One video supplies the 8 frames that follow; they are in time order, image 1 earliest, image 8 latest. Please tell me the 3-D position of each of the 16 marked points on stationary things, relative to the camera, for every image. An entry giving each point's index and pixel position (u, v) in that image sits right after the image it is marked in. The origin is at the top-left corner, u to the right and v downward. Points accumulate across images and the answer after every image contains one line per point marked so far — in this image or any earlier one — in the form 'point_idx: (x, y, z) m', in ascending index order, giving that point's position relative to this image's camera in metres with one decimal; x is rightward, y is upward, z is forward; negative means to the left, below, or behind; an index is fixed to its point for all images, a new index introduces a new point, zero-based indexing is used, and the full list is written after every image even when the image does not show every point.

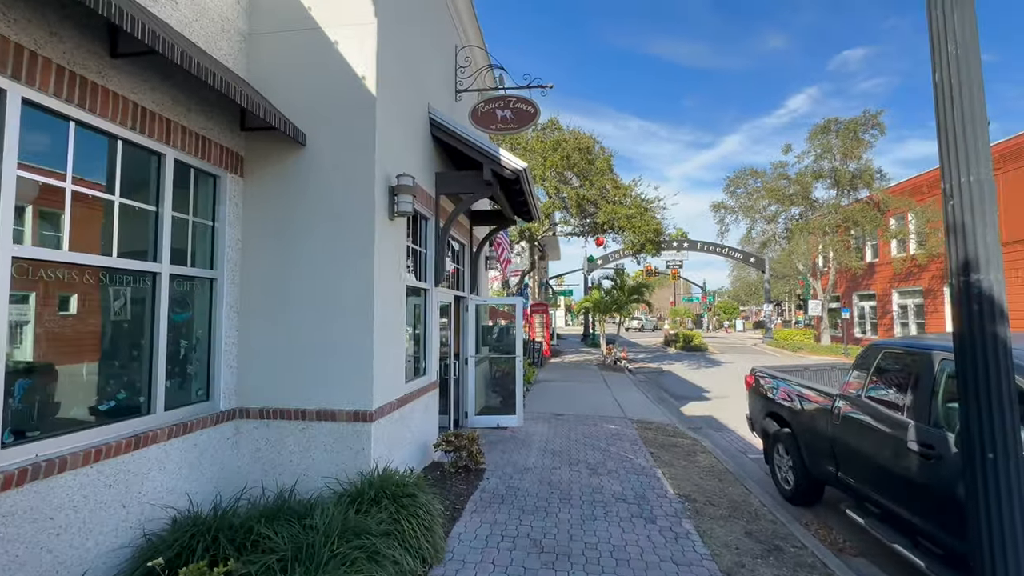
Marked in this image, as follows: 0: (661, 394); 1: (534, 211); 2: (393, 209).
0: (+4.2, -3.0, +13.4) m
1: (+0.4, +1.3, +8.1) m
2: (-1.2, +0.8, +4.7) m
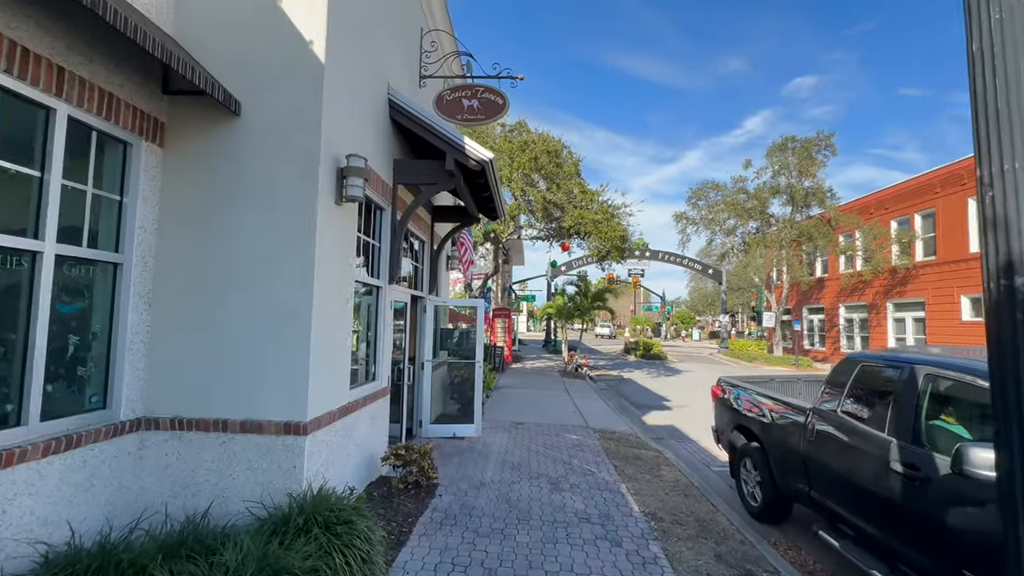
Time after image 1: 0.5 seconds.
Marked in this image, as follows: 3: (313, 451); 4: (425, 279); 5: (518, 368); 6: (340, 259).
0: (+3.1, -3.2, +13.2) m
1: (-0.2, +1.3, +7.7) m
2: (-1.5, +0.8, +4.2) m
3: (-1.6, -1.3, +3.8) m
4: (-1.5, +0.1, +8.1) m
5: (+0.2, -3.4, +19.8) m
6: (-1.6, +0.3, +4.3) m
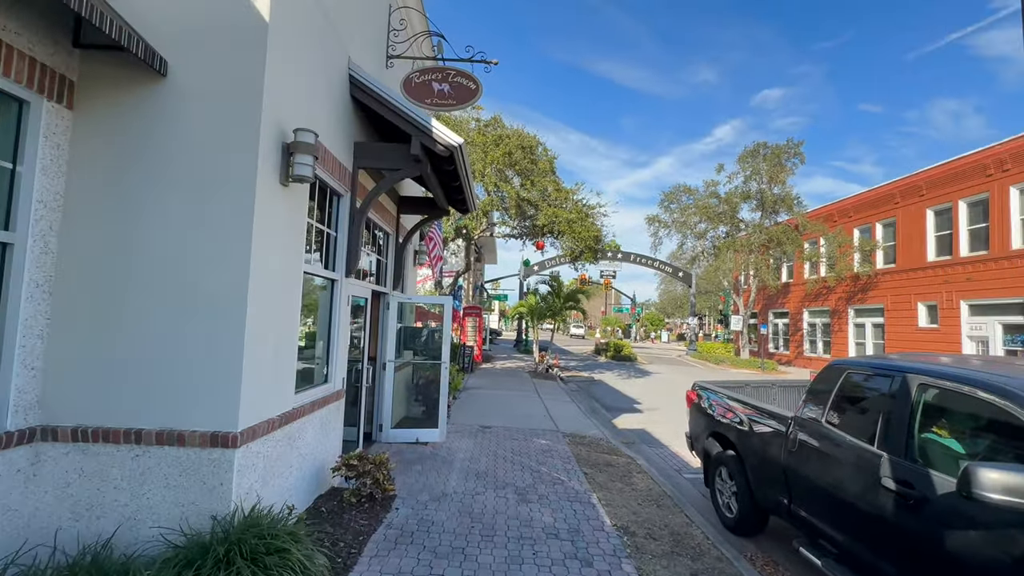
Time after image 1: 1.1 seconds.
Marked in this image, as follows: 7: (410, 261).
0: (+2.2, -3.2, +12.9) m
1: (-0.6, +1.3, +7.3) m
2: (-1.8, +0.9, +3.7) m
3: (-1.9, -1.3, +3.3) m
4: (-2.0, +0.2, +7.6) m
5: (-1.0, -3.3, +19.4) m
6: (-1.8, +0.3, +3.8) m
7: (-1.9, +0.5, +9.0) m
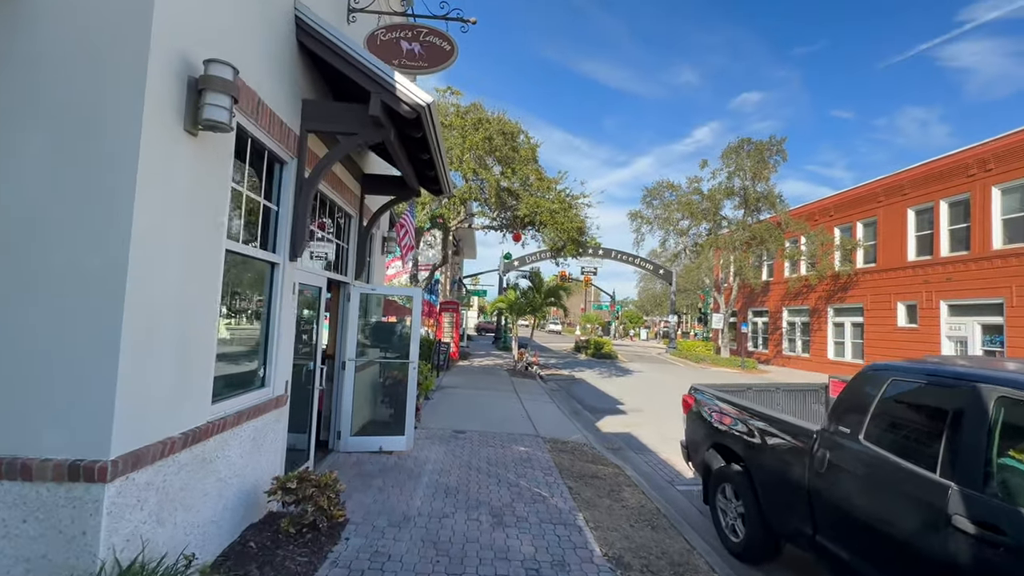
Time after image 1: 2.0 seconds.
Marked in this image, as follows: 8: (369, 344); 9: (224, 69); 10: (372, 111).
0: (+1.6, -3.1, +12.3) m
1: (-0.9, +1.5, +6.5) m
2: (-1.9, +1.0, +2.8) m
3: (-2.0, -1.1, +2.5) m
4: (-2.3, +0.4, +6.7) m
5: (-1.9, -3.1, +18.6) m
6: (-2.0, +0.5, +2.9) m
7: (-2.3, +0.7, +8.2) m
8: (-2.1, -0.8, +6.8) m
9: (-1.8, +1.3, +2.9) m
10: (-1.3, +1.6, +4.3) m
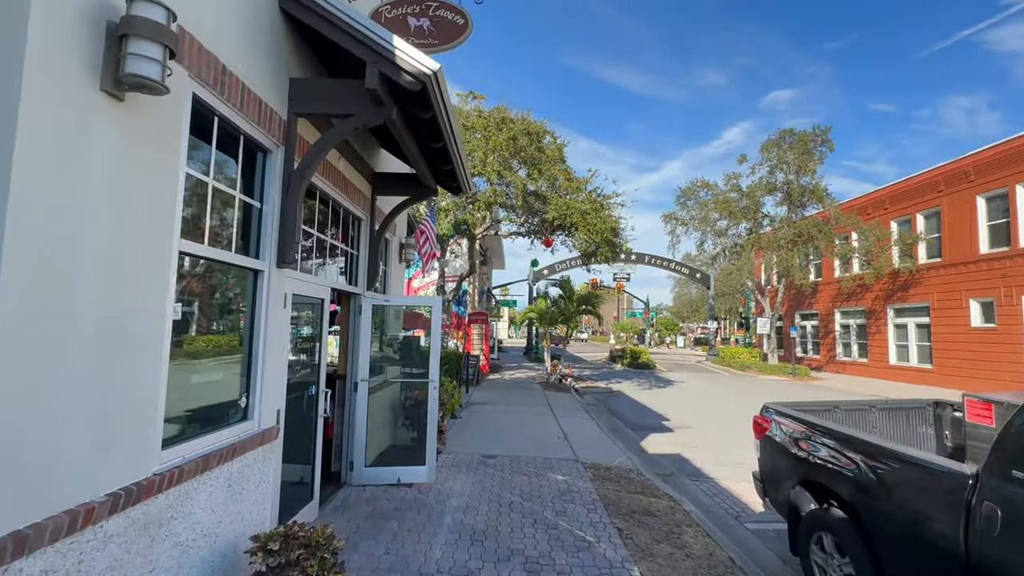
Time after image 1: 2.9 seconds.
0: (+2.5, -3.2, +11.2) m
1: (-0.6, +1.4, +5.7) m
2: (-1.8, +1.0, +2.2) m
3: (-1.9, -1.2, +1.7) m
4: (-1.9, +0.2, +6.0) m
5: (-0.7, -3.5, +17.8) m
6: (-1.9, +0.4, +2.2) m
7: (-1.9, +0.5, +7.5) m
8: (-1.7, -0.9, +6.0) m
9: (-1.7, +1.3, +2.2) m
10: (-1.1, +1.6, +3.6) m
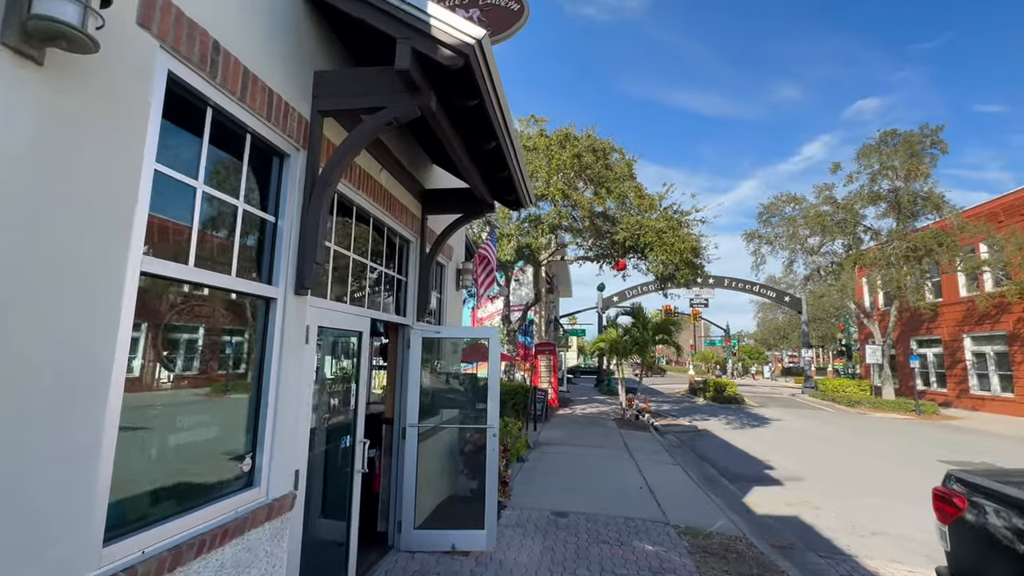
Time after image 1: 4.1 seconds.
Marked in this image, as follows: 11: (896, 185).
0: (+4.0, -3.7, +9.7) m
1: (+0.1, +1.1, +4.9) m
2: (-1.6, +0.9, +1.6) m
3: (-1.7, -1.3, +1.0) m
4: (-1.1, -0.1, +5.3) m
5: (+1.9, -4.5, +16.6) m
6: (-1.6, +0.3, +1.6) m
7: (-0.9, +0.1, +6.8) m
8: (-0.9, -1.3, +5.2) m
9: (-1.5, +1.2, +1.6) m
10: (-0.7, +1.4, +2.9) m
11: (+16.1, +4.3, +19.7) m
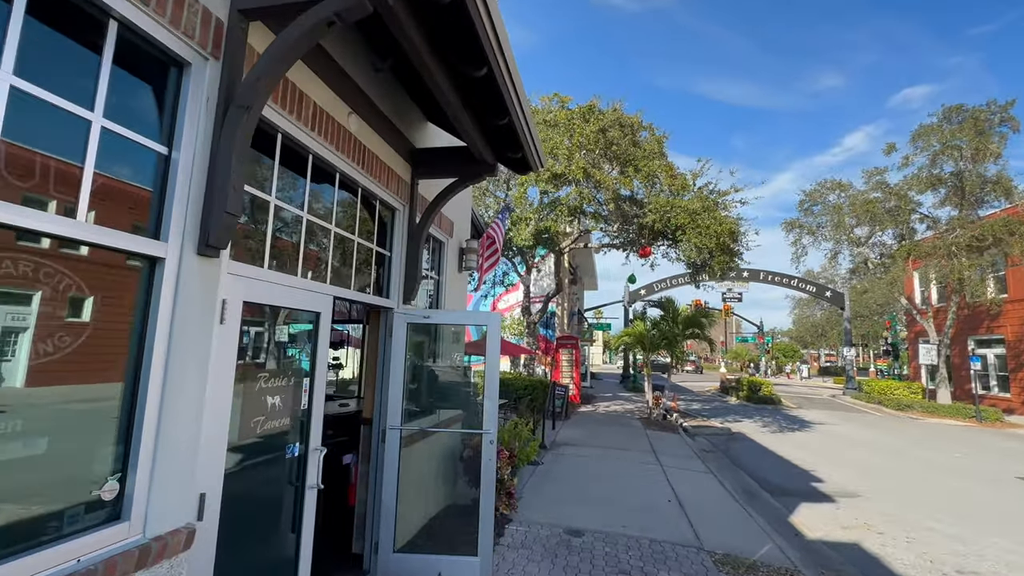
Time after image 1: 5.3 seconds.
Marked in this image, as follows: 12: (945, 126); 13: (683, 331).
0: (+4.2, -3.5, +8.6) m
1: (+0.1, +1.3, +4.0) m
2: (-1.8, +1.1, +0.7) m
3: (-1.9, -1.1, +0.2) m
4: (-1.1, +0.1, +4.5) m
5: (+2.5, -4.1, +15.6) m
6: (-1.8, +0.5, +0.8) m
7: (-0.8, +0.3, +5.9) m
8: (-0.8, -1.1, +4.4) m
9: (-1.6, +1.4, +0.8) m
10: (-0.8, +1.6, +2.0) m
11: (+16.9, +4.5, +17.8) m
12: (+16.1, +6.0, +17.5) m
13: (+6.2, -1.6, +17.0) m
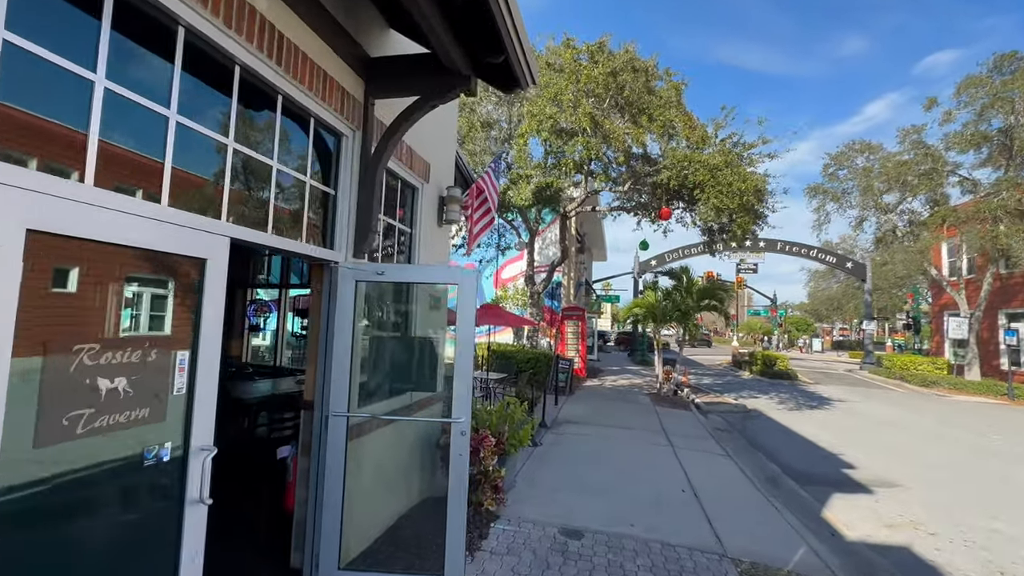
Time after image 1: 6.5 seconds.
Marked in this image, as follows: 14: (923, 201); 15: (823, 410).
0: (+4.2, -2.9, +7.7) m
1: (0.0, +1.6, +2.9) m
2: (-2.0, +1.2, -0.3) m
3: (-2.1, -1.0, -0.7) m
4: (-1.2, +0.5, +3.5) m
5: (+2.5, -3.1, +14.8) m
6: (-2.0, +0.6, -0.2) m
7: (-0.9, +0.8, +4.9) m
8: (-1.0, -0.7, +3.5) m
9: (-1.8, +1.5, -0.3) m
10: (-1.0, +1.8, +1.0) m
11: (+17.0, +5.6, +16.2) m
12: (+16.3, +7.1, +15.8) m
13: (+6.3, -0.5, +16.0) m
14: (+16.5, +3.5, +18.7) m
15: (+8.7, -3.4, +13.2) m
